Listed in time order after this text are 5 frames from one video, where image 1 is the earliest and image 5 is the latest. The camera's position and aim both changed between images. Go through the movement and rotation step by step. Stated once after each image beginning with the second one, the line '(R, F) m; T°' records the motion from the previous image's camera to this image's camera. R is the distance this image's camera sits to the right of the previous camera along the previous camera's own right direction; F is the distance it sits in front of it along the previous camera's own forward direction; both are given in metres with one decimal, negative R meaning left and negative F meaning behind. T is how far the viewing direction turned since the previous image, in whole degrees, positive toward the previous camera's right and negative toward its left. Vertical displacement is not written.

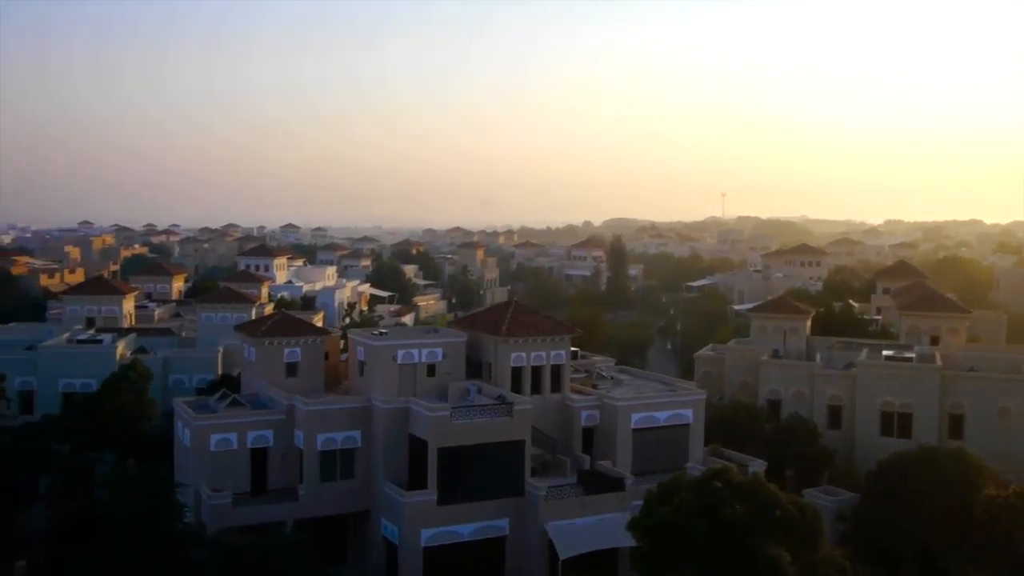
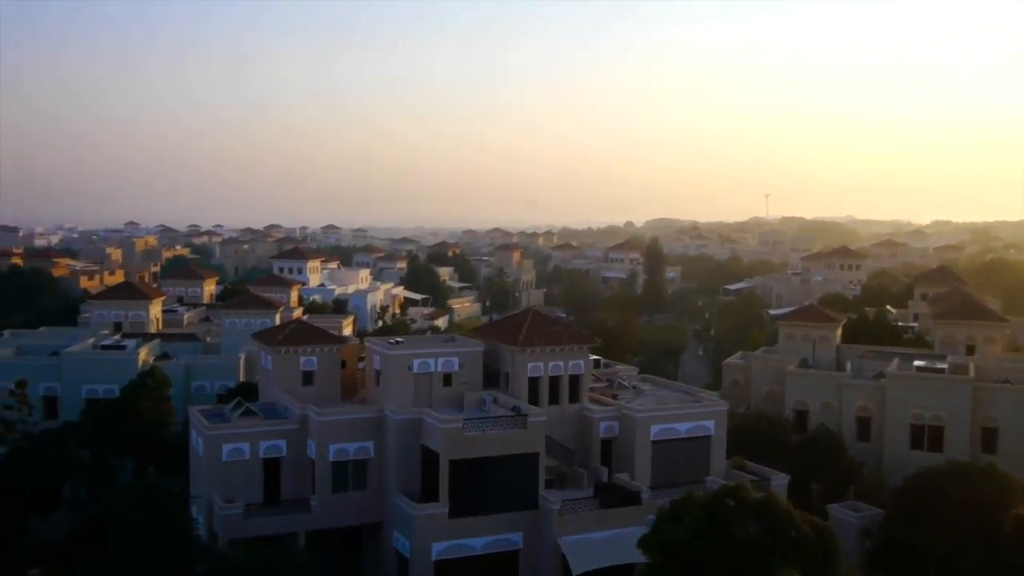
(+0.7, +0.4) m; -2°
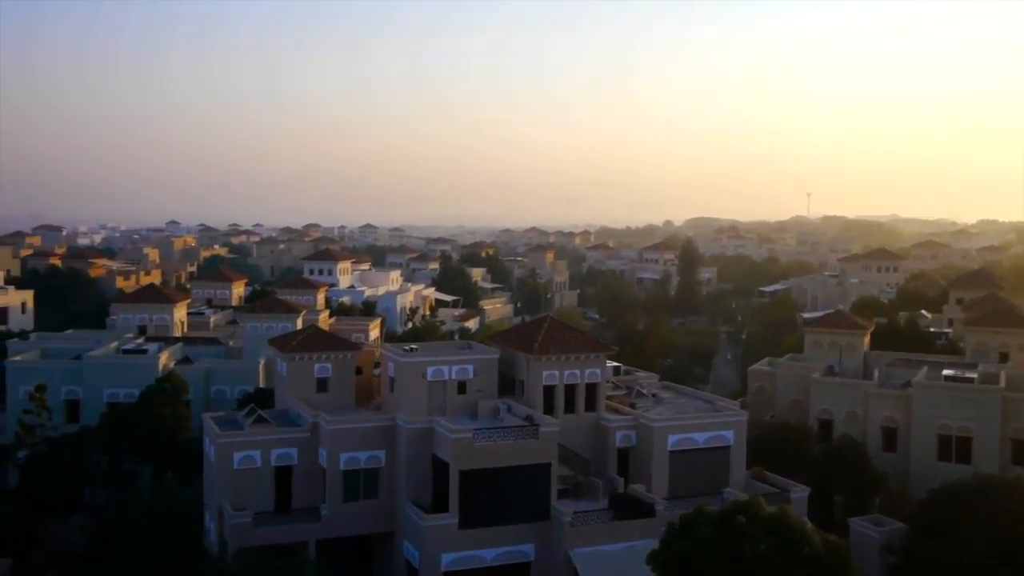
(+0.7, +0.3) m; -2°
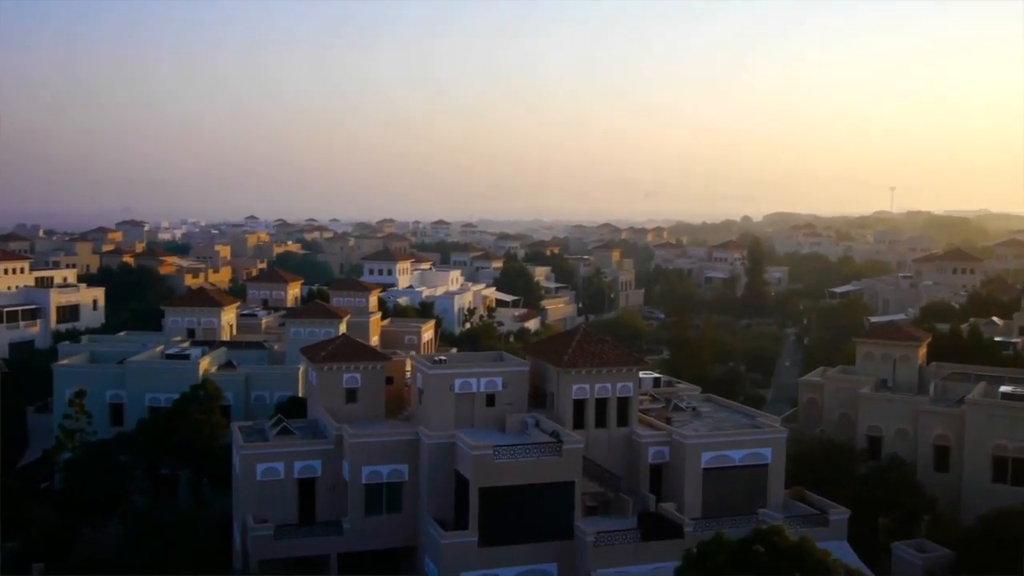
(+1.3, +0.6) m; -4°
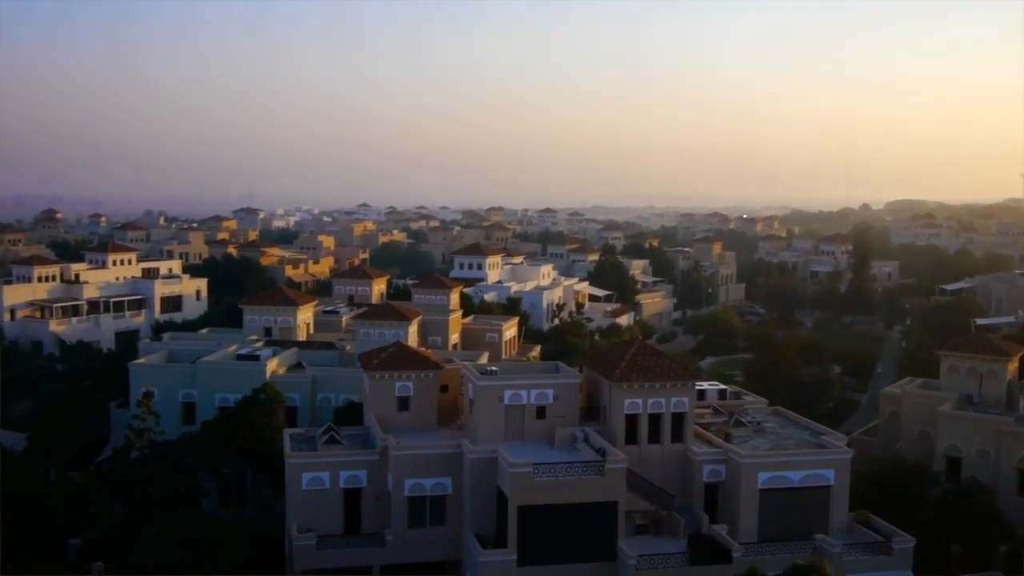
(+1.7, +0.6) m; -6°
